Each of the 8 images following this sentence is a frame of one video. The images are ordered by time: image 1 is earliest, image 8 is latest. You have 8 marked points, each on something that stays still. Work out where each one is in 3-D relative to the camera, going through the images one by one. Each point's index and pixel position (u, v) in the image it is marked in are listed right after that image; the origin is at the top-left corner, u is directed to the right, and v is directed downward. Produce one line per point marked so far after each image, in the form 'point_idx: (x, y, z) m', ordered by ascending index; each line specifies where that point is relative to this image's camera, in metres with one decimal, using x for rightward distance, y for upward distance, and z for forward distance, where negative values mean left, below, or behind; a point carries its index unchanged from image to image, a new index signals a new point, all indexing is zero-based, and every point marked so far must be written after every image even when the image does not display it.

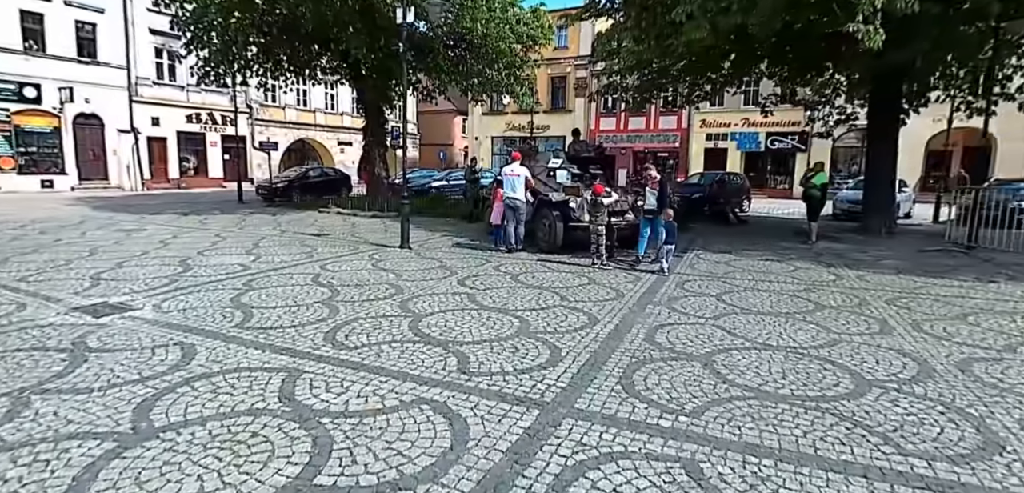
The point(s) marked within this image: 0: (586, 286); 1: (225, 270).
0: (+0.9, -0.5, +7.0) m
1: (-3.8, -0.3, +7.7) m
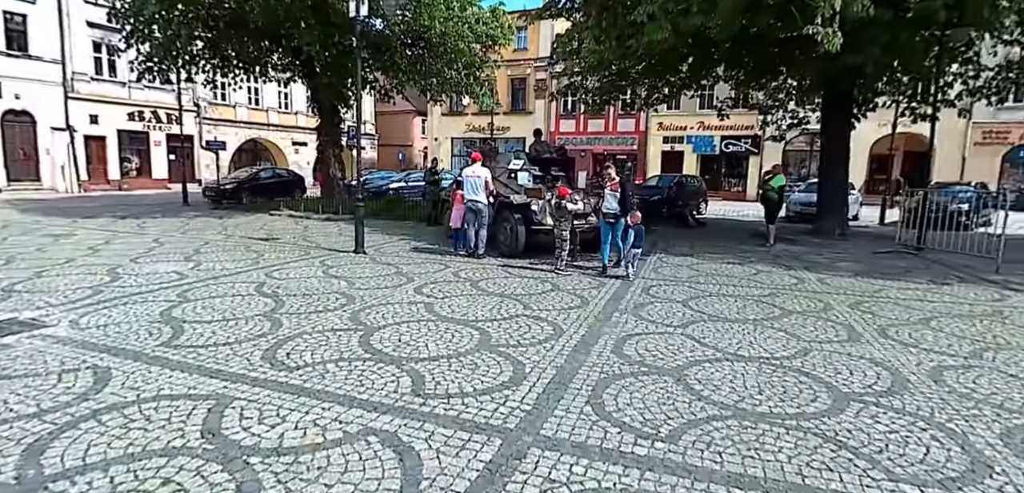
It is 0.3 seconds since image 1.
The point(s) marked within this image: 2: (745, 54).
0: (+0.5, -0.5, +6.8) m
1: (-4.3, -0.4, +7.1) m
2: (+5.7, +4.5, +14.1) m
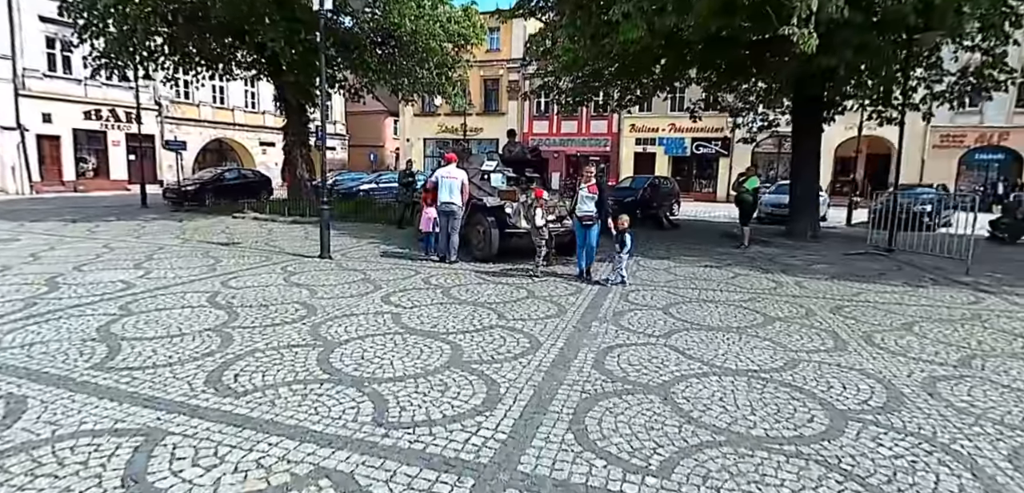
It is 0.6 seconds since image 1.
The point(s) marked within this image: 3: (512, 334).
0: (+0.2, -0.6, +6.4) m
1: (-4.6, -0.5, +6.6) m
2: (+5.0, +4.4, +14.1) m
3: (0.0, -0.8, +5.1) m
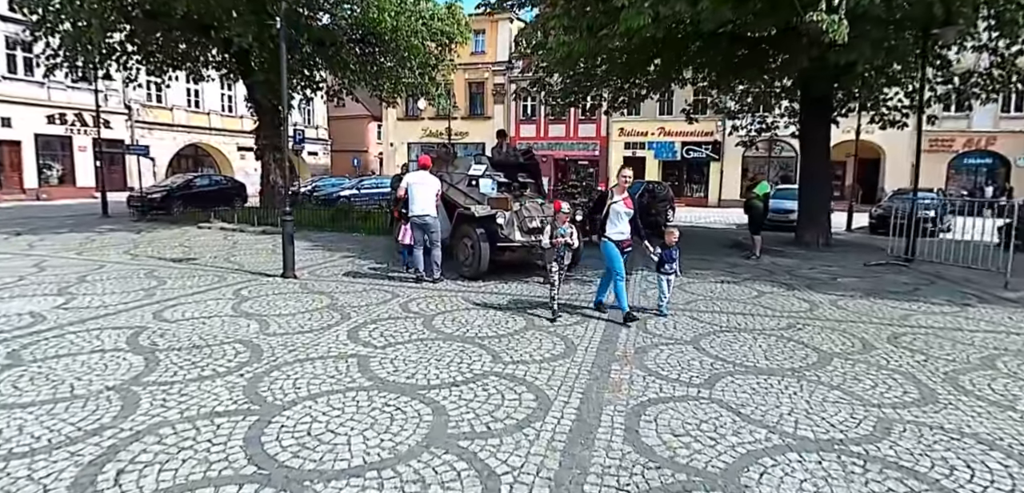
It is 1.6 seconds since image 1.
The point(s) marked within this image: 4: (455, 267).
0: (+0.1, -0.8, +5.3) m
1: (-4.6, -0.7, +5.3) m
2: (+4.8, +4.2, +13.1) m
3: (0.0, -0.9, +4.0) m
4: (-0.8, -0.3, +8.5) m
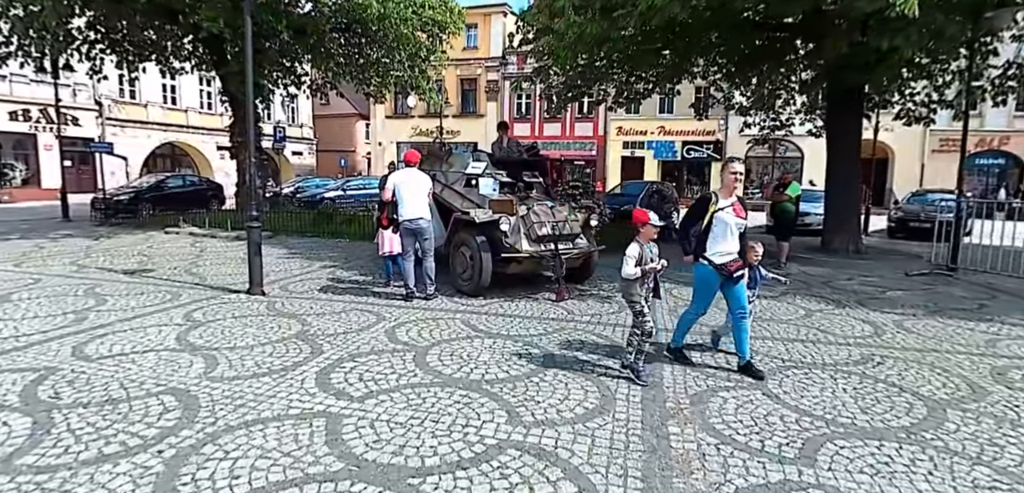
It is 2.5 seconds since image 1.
0: (+0.2, -0.9, +4.1) m
1: (-4.5, -0.8, +4.1) m
2: (+4.8, +4.1, +12.0) m
3: (+0.1, -1.1, +2.8) m
4: (-0.8, -0.4, +7.3) m
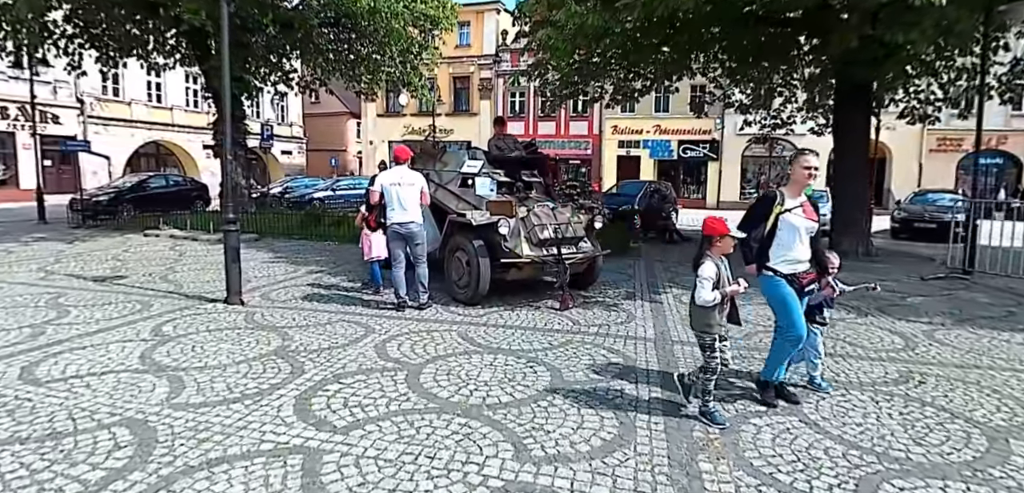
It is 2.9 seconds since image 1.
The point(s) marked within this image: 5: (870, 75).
0: (+0.3, -1.0, +3.7) m
1: (-4.5, -0.9, +3.6) m
2: (+4.7, +4.1, +11.6) m
3: (+0.2, -1.1, +2.4) m
4: (-0.8, -0.5, +6.8) m
5: (+6.2, +3.0, +10.1) m
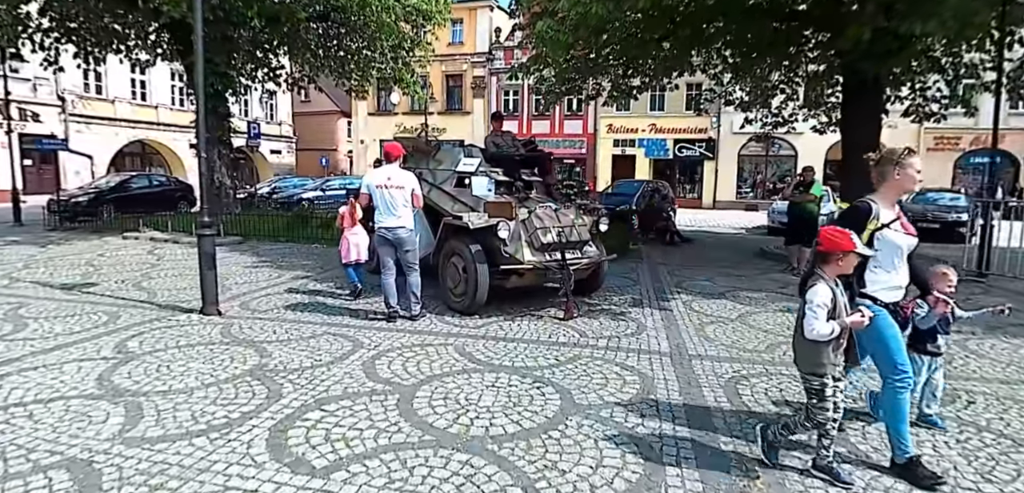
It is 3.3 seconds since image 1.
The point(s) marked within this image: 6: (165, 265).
0: (+0.3, -1.0, +3.2) m
1: (-4.4, -1.0, +3.1) m
2: (+4.6, +4.0, +11.2) m
3: (+0.2, -1.2, +1.9) m
4: (-0.8, -0.5, +6.3) m
5: (+6.1, +2.9, +9.7) m
6: (-5.1, -0.3, +8.6) m
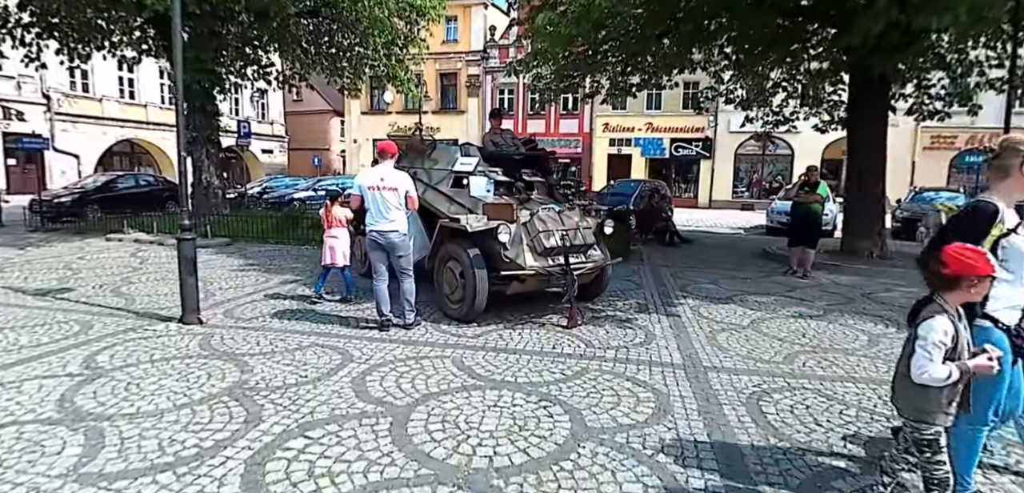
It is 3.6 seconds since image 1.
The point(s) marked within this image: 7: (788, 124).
0: (+0.3, -1.0, +2.9) m
1: (-4.4, -1.0, +2.7) m
2: (+4.5, +4.0, +10.9) m
3: (+0.3, -1.2, +1.6) m
4: (-0.8, -0.6, +6.0) m
5: (+6.1, +2.9, +9.5) m
6: (-5.1, -0.3, +8.2) m
7: (+7.7, +3.4, +16.4) m
